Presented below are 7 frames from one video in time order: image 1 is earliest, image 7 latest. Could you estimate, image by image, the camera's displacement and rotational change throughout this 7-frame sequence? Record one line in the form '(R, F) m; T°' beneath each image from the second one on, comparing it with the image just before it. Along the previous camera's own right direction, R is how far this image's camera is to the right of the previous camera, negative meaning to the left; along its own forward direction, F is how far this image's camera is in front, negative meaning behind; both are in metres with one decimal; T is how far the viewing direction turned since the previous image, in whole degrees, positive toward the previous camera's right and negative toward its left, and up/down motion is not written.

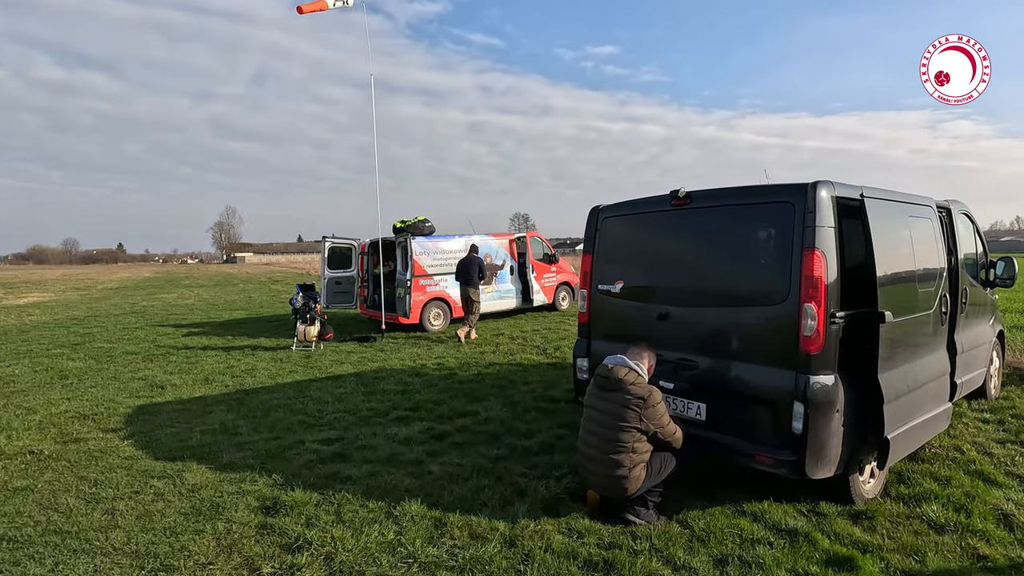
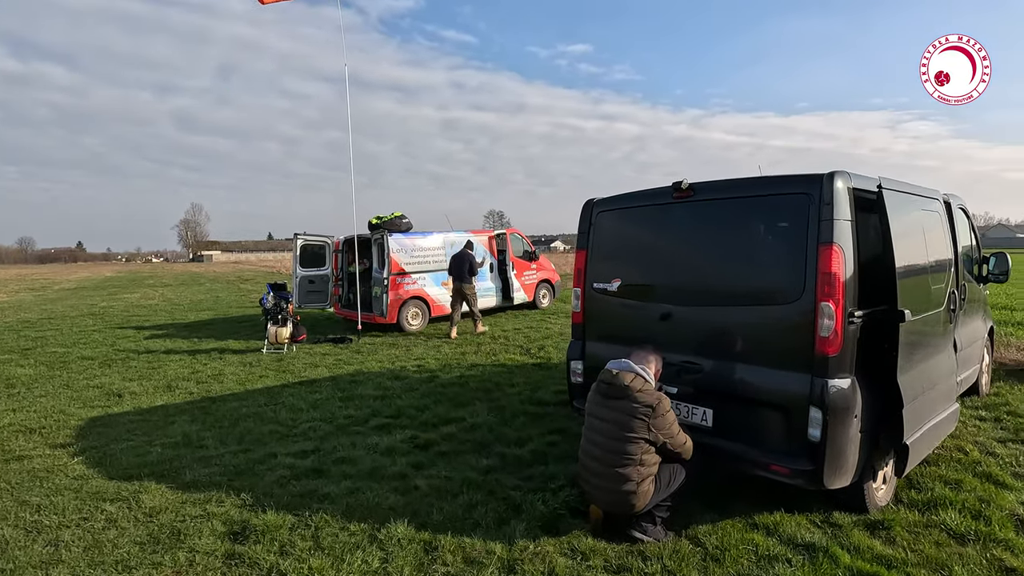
(-0.1, +0.3) m; +3°
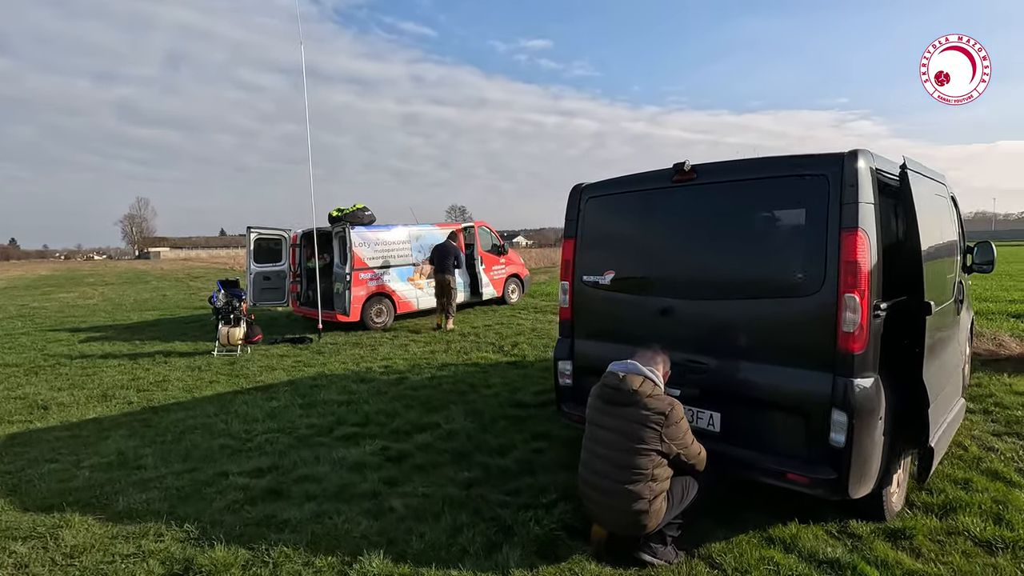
(-0.1, +0.4) m; +4°
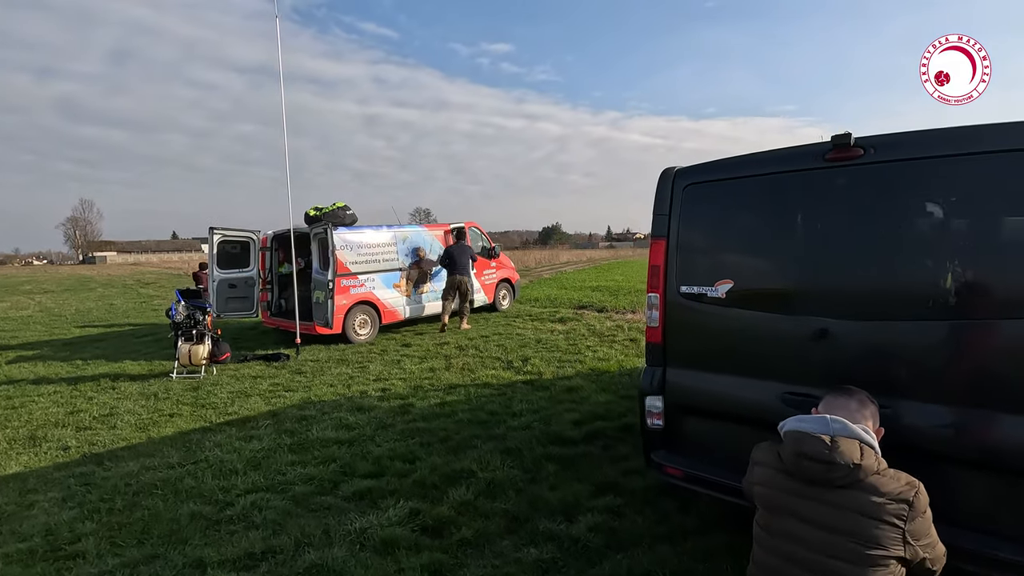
(-0.7, +1.0) m; +4°
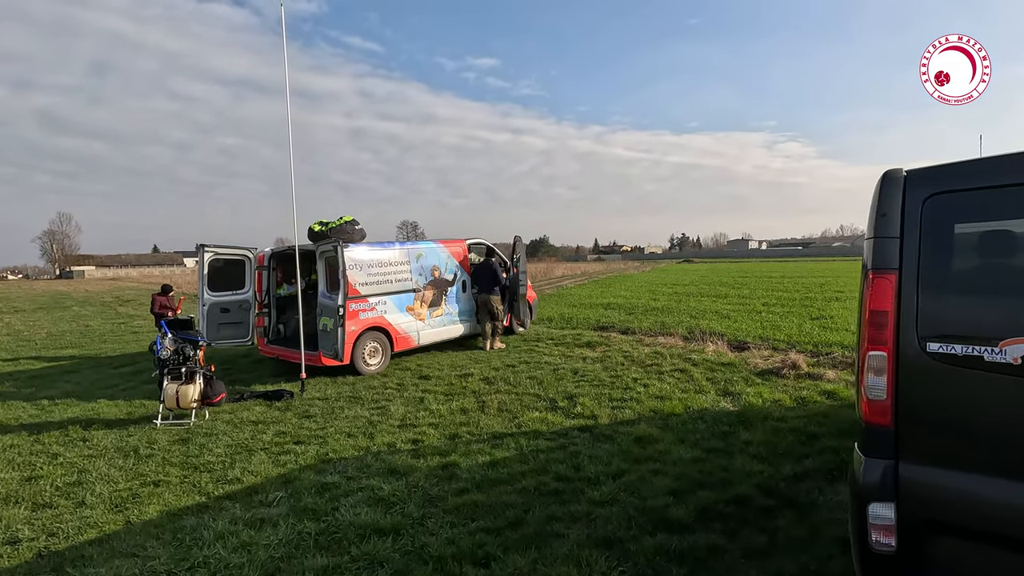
(-0.7, +1.0) m; +1°
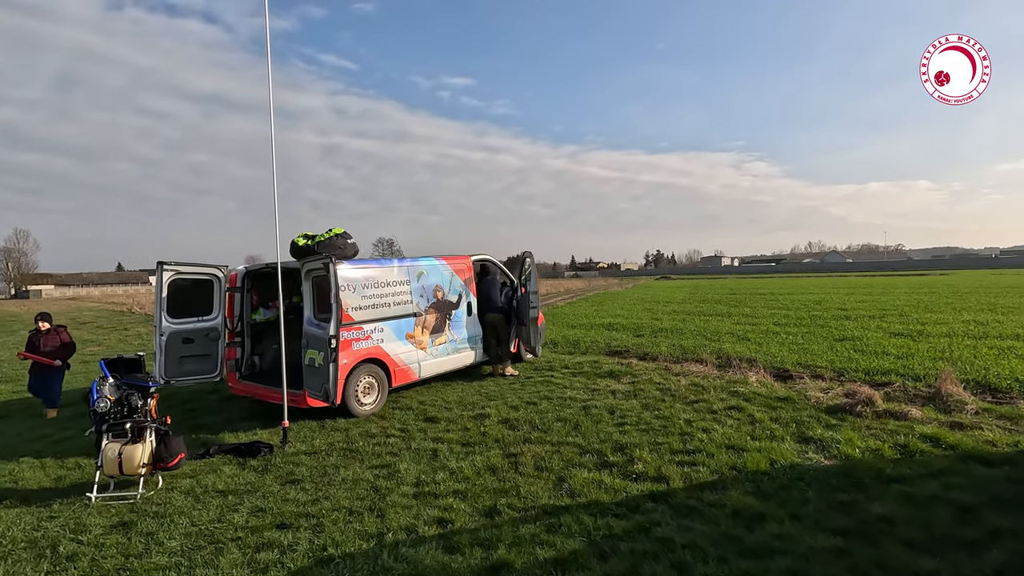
(-0.6, +1.3) m; +3°
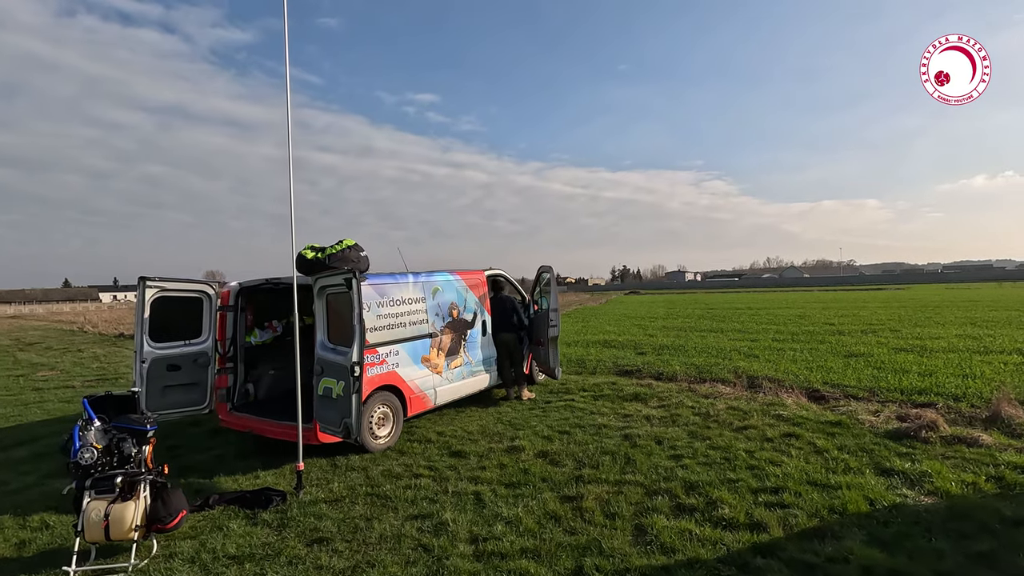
(-0.8, +0.7) m; +4°
